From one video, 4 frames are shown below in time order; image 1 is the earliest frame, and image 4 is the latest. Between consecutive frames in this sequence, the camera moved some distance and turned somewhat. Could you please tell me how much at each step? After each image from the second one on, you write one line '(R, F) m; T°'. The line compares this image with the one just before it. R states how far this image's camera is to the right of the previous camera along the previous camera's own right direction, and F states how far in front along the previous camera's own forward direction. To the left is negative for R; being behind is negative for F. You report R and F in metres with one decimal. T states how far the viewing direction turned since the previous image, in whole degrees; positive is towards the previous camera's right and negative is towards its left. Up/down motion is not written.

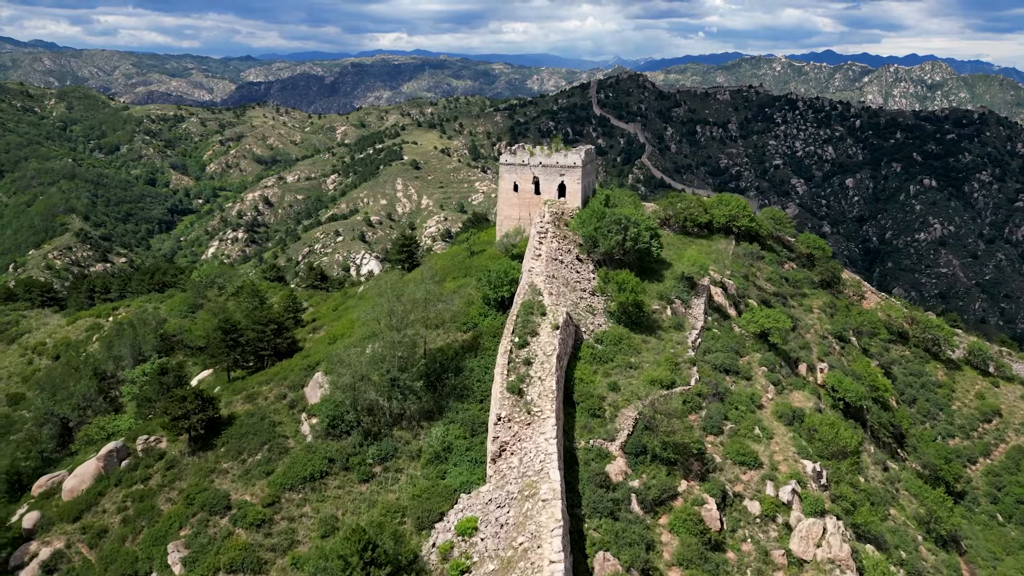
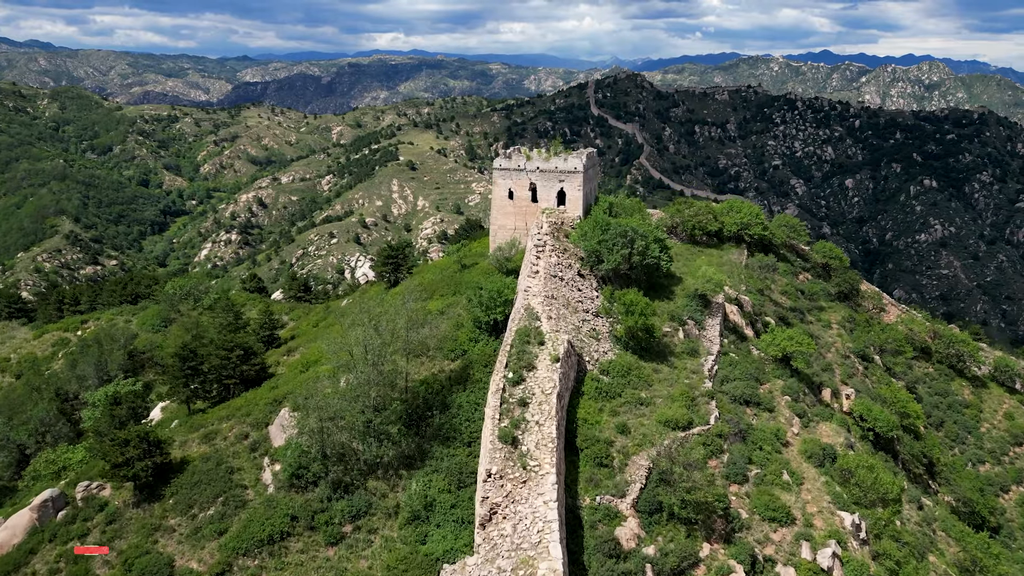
(+0.1, +2.8) m; 0°
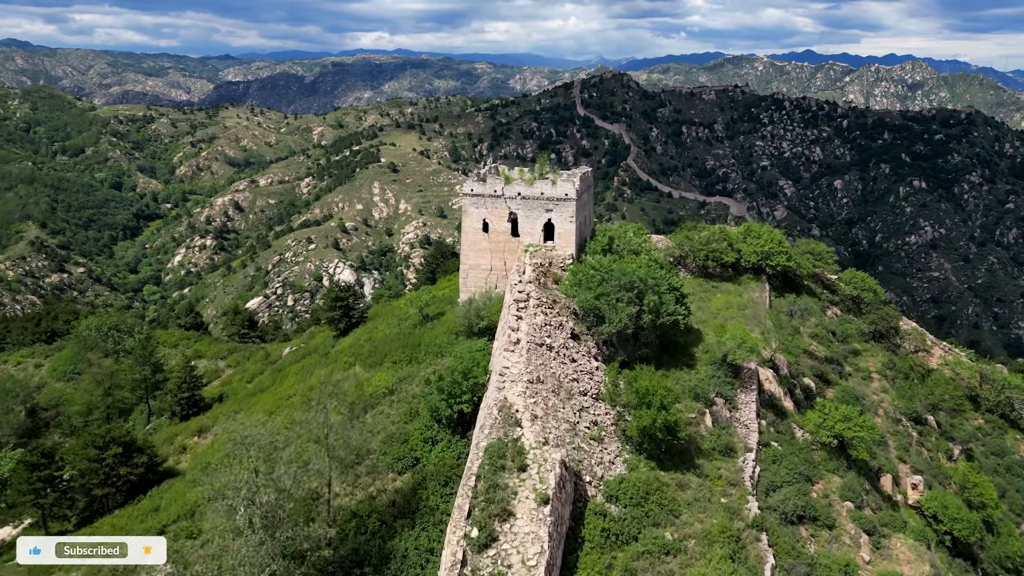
(+0.4, +6.1) m; +1°
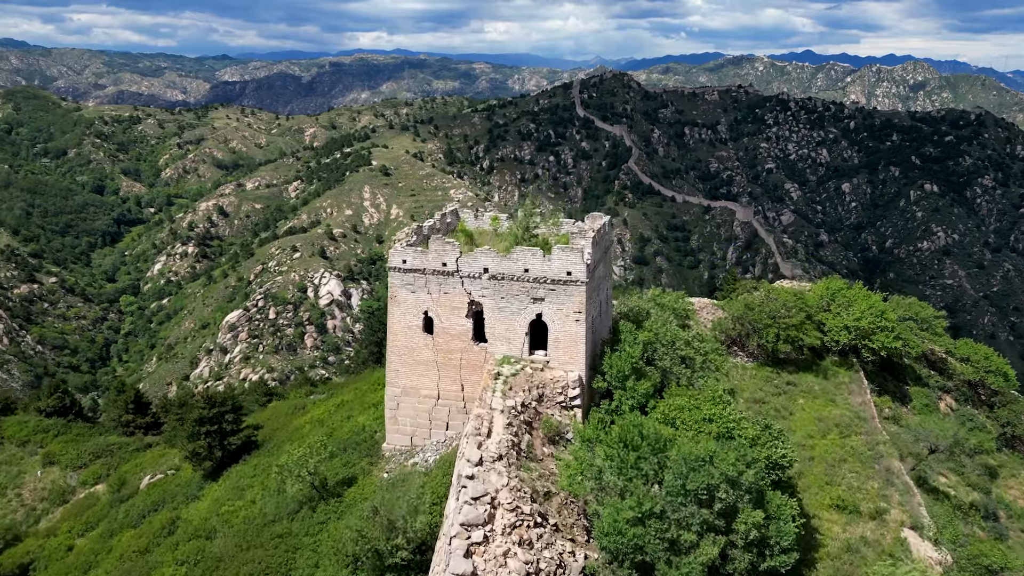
(+0.7, +10.1) m; 0°
